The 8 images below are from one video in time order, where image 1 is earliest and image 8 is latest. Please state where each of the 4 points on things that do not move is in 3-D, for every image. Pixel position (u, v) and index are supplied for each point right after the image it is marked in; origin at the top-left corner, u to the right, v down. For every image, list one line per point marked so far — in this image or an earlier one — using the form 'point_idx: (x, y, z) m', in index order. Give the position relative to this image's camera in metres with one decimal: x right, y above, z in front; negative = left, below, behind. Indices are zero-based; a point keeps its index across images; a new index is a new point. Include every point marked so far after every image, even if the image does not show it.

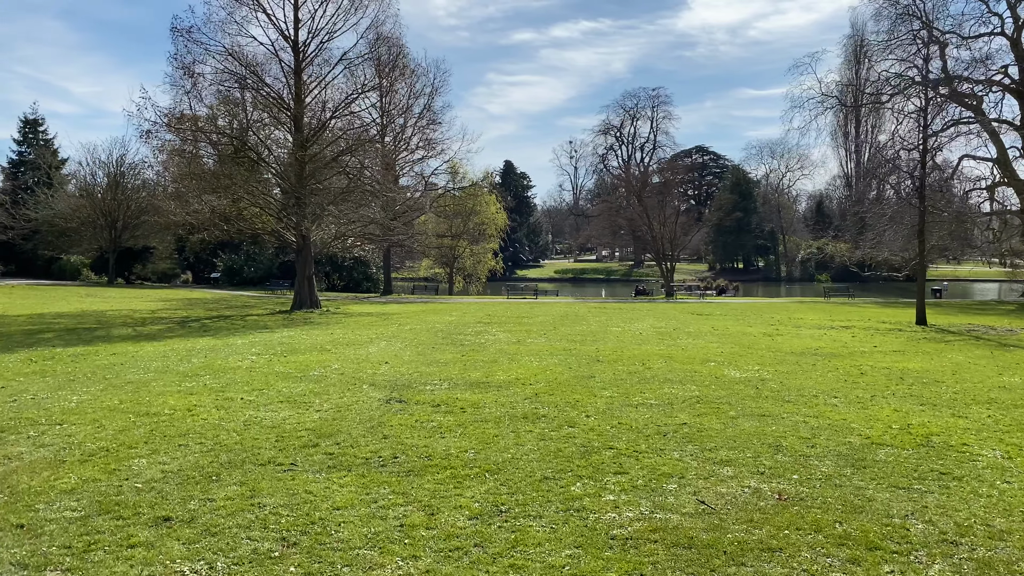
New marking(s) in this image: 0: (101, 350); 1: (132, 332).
0: (-7.4, -1.1, +15.0) m
1: (-9.0, -1.0, +19.5) m
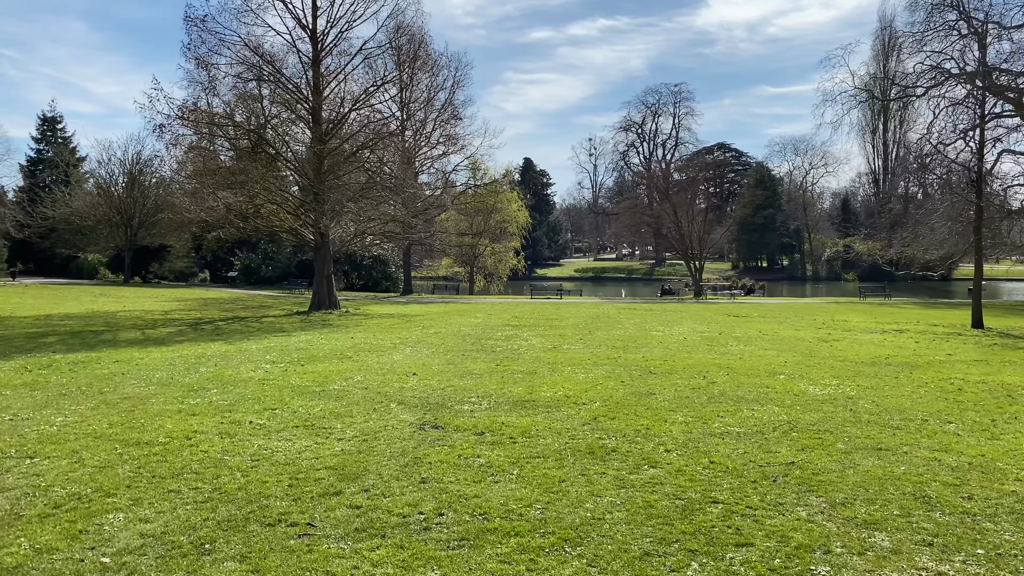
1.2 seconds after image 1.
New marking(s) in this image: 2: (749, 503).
0: (-6.7, -1.1, +13.8) m
1: (-8.2, -1.0, +18.4) m
2: (+1.3, -1.2, +4.7) m
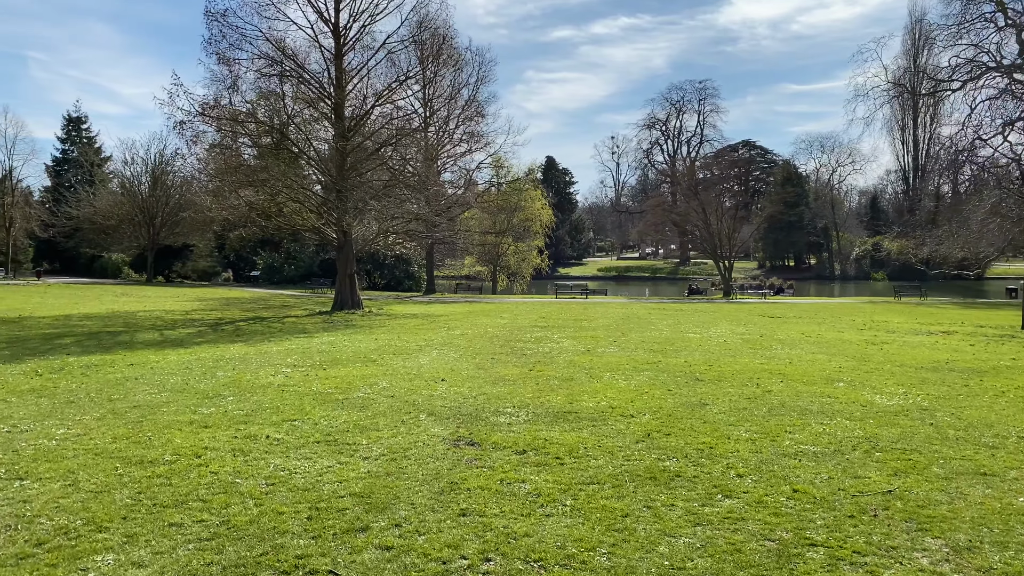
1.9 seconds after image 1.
0: (-6.2, -1.1, +13.3) m
1: (-7.6, -1.0, +17.8) m
2: (+1.6, -1.2, +3.9) m
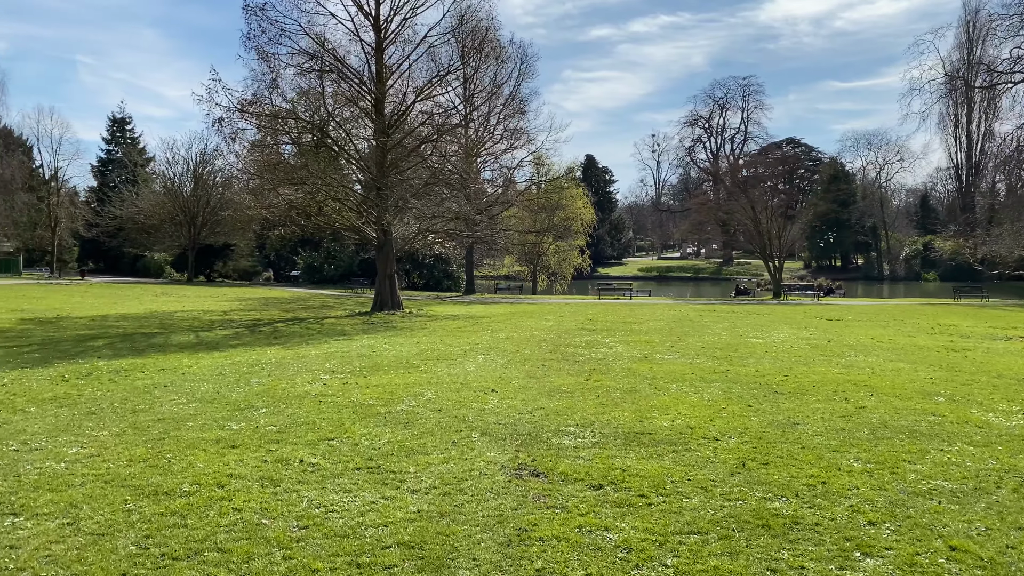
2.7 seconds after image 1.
0: (-5.4, -1.1, +12.6) m
1: (-6.6, -1.0, +17.2) m
2: (+2.0, -1.3, +2.9) m
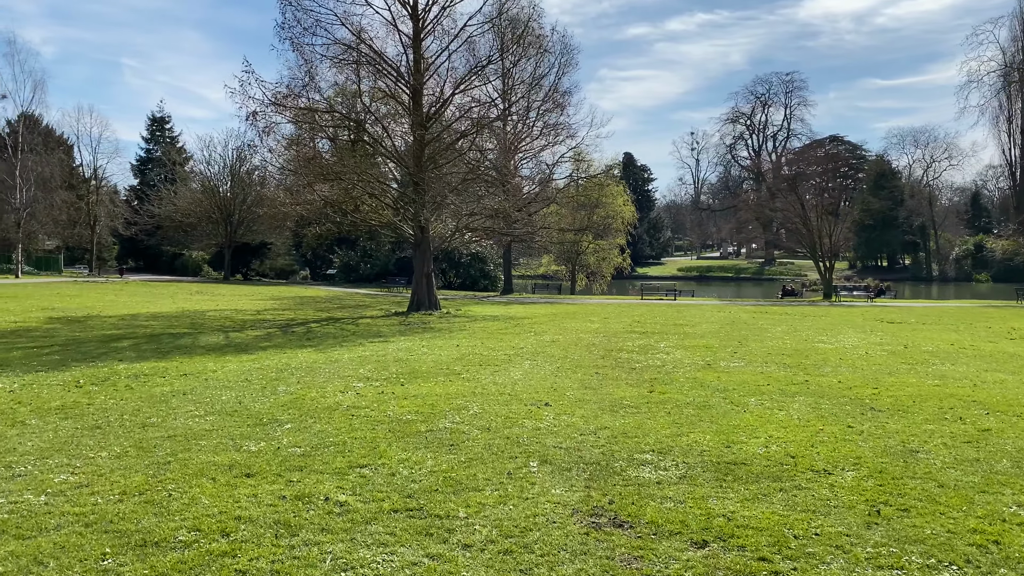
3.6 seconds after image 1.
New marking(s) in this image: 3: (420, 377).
0: (-4.7, -1.1, +11.7) m
1: (-5.7, -1.0, +16.4) m
2: (+2.3, -1.3, +1.8) m
3: (-1.1, -1.1, +10.3) m
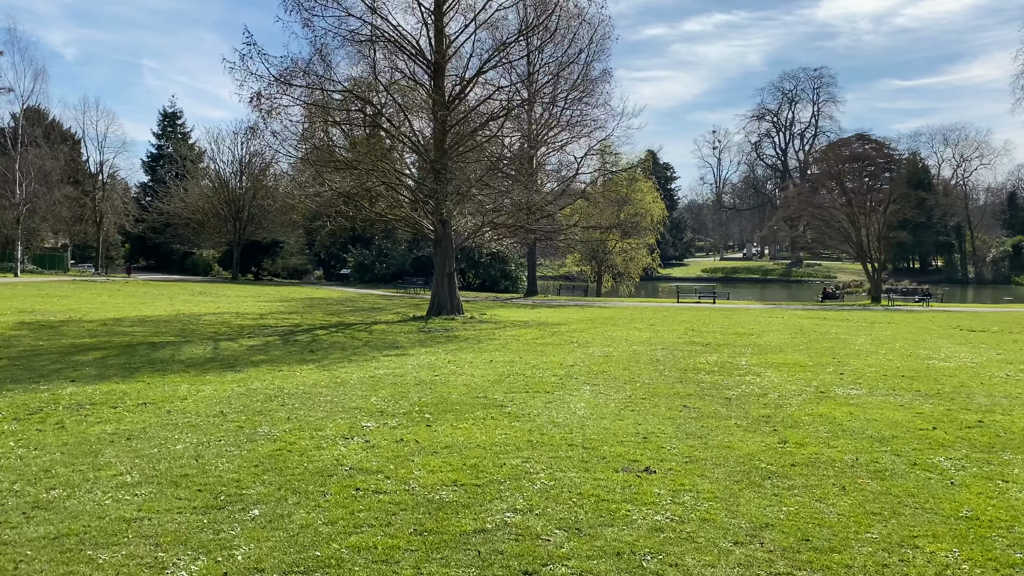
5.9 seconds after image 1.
0: (-4.1, -1.1, +9.2) m
1: (-5.0, -1.0, +13.8) m
2: (+2.7, -1.3, -0.9) m
3: (-0.6, -1.2, +7.6) m
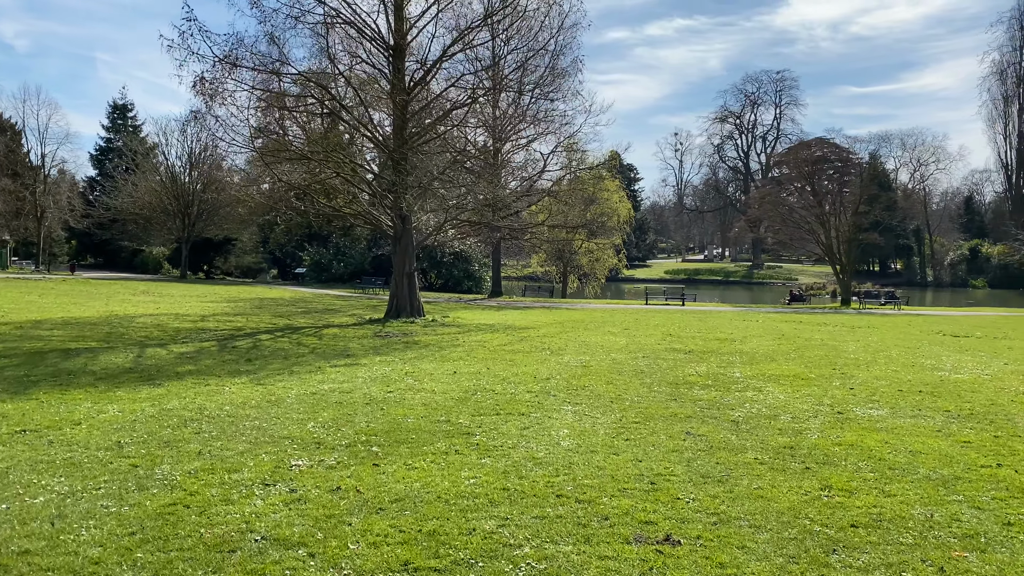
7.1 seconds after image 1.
0: (-4.4, -1.1, +7.5) m
1: (-5.5, -1.0, +12.1) m
2: (+2.8, -1.3, -2.3) m
3: (-0.8, -1.2, +6.1) m
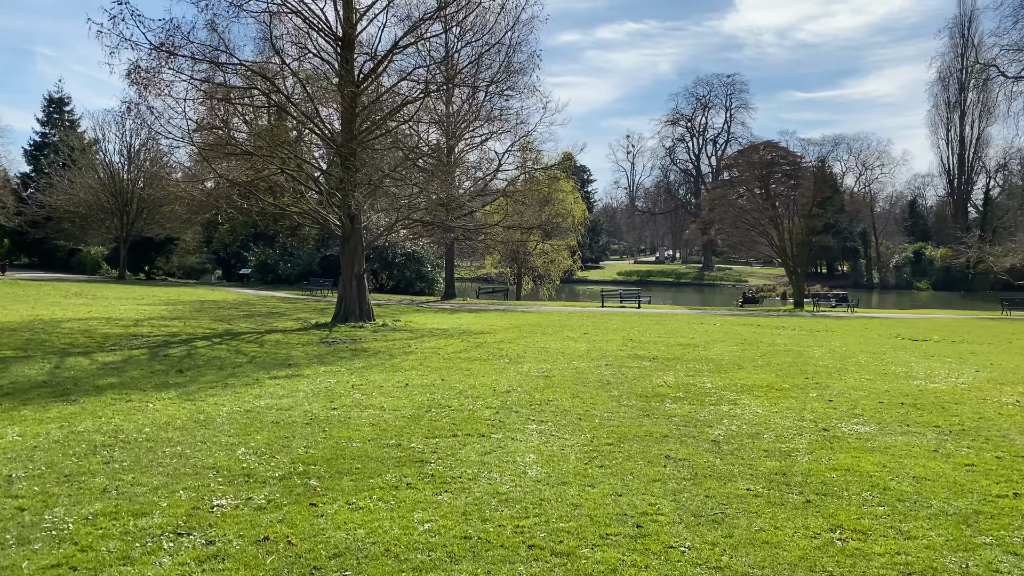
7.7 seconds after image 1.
0: (-4.8, -1.2, +6.5) m
1: (-6.1, -1.1, +11.0) m
2: (+3.1, -1.4, -2.9) m
3: (-1.0, -1.2, +5.3) m
